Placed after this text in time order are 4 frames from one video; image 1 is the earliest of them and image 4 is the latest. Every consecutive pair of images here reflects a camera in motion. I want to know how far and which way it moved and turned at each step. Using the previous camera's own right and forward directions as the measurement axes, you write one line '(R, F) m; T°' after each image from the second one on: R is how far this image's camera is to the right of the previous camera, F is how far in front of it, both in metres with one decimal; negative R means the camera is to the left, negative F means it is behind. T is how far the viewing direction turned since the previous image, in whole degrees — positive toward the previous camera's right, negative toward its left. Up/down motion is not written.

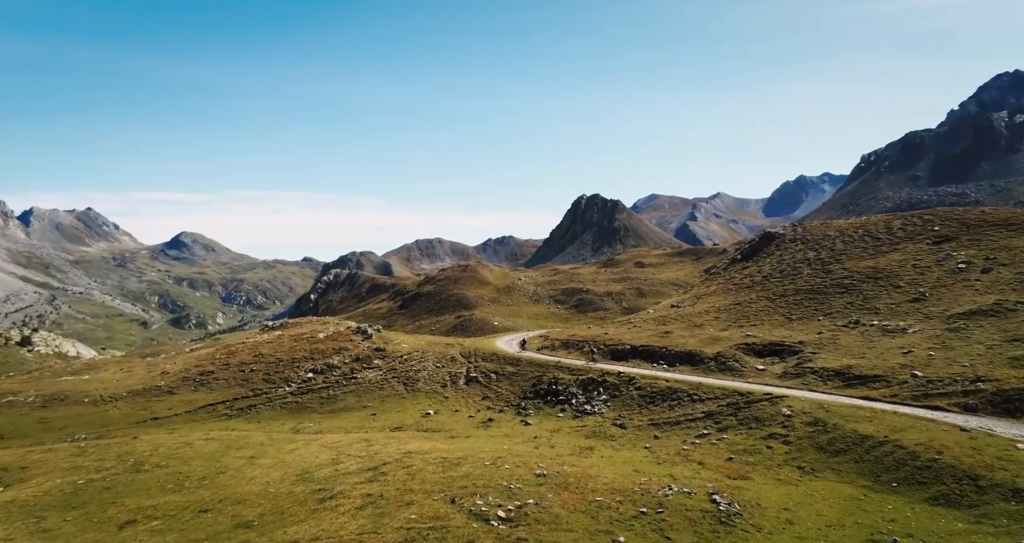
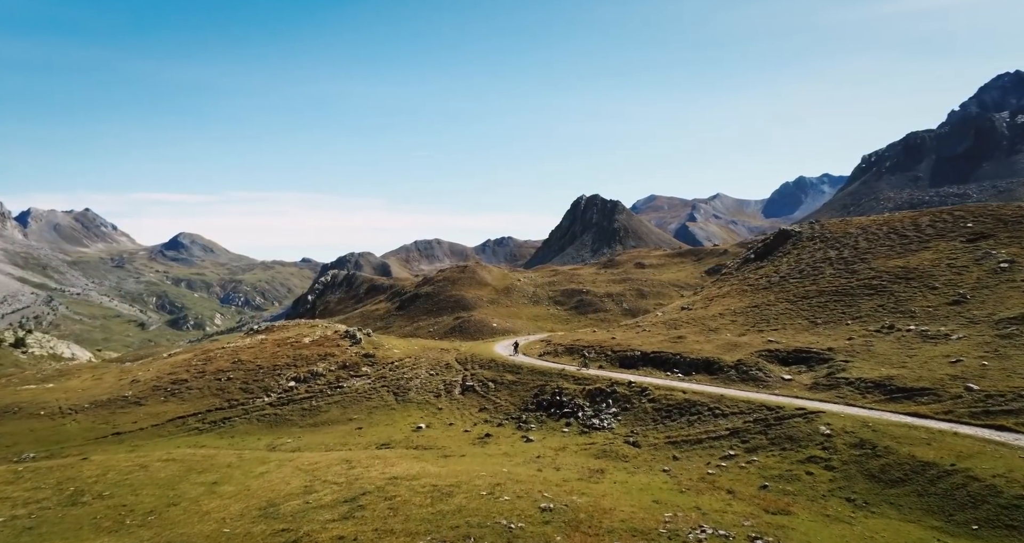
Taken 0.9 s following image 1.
(-0.1, +6.9) m; 0°
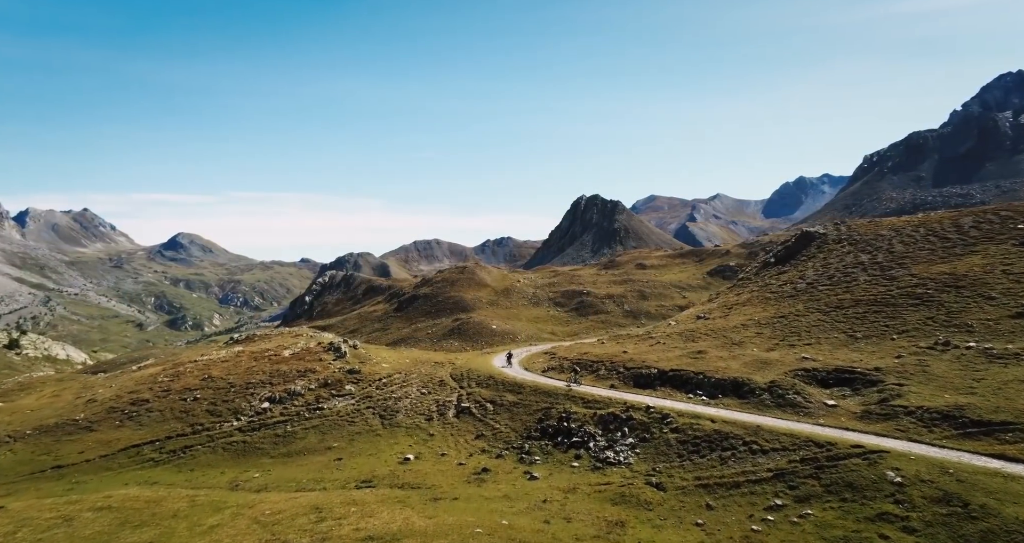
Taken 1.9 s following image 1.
(-0.1, +8.7) m; 0°
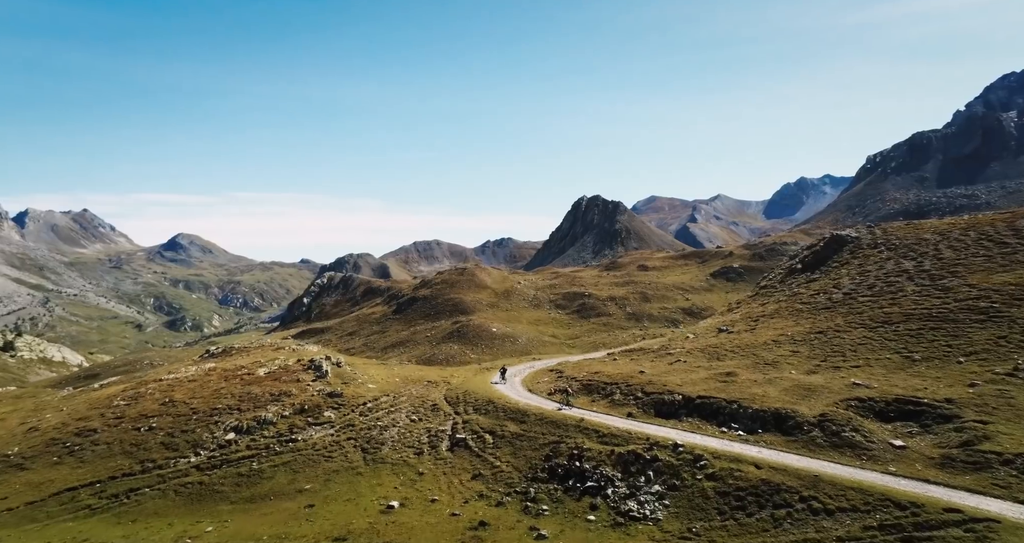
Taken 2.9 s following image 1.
(-0.2, +9.4) m; 0°
